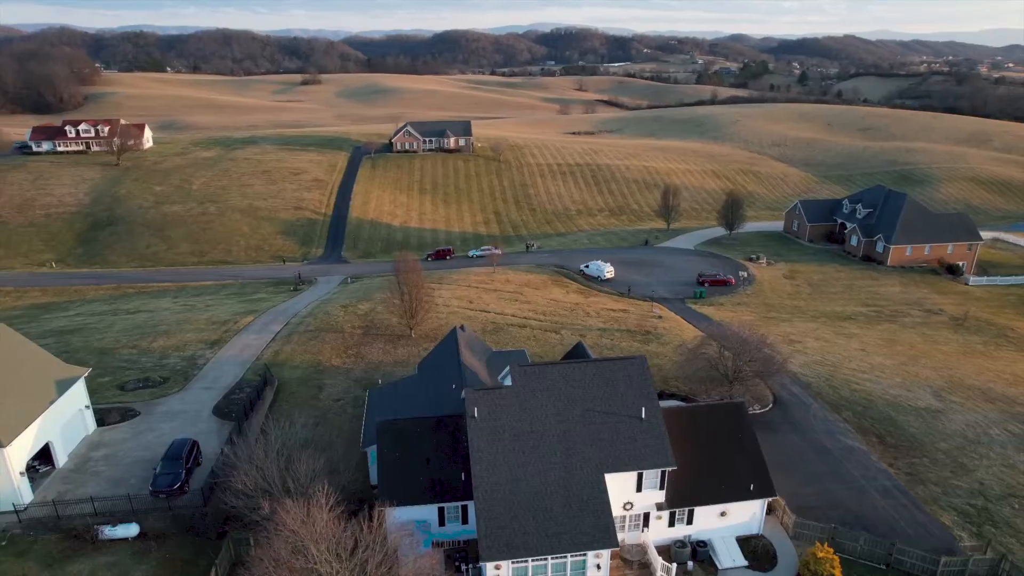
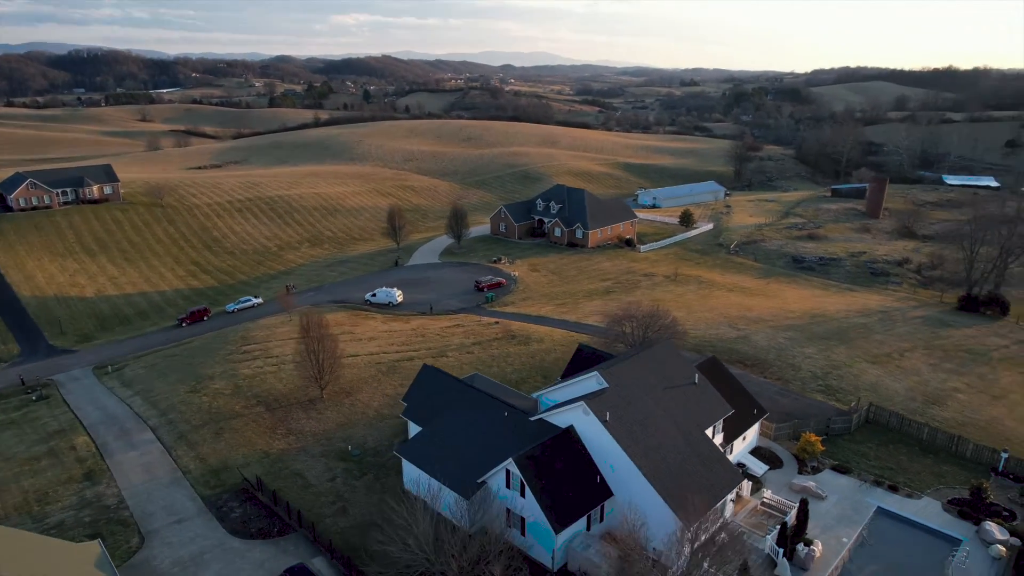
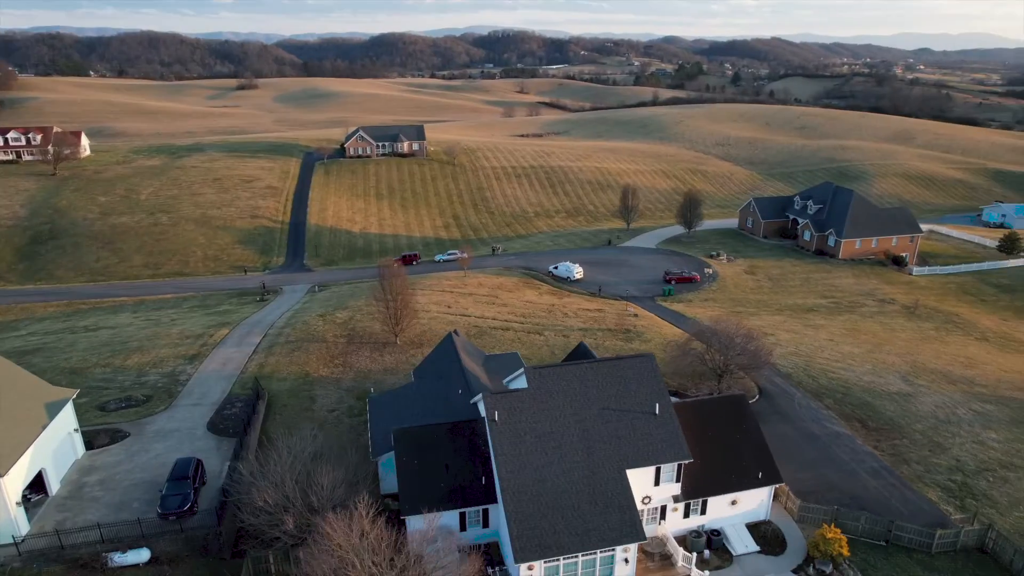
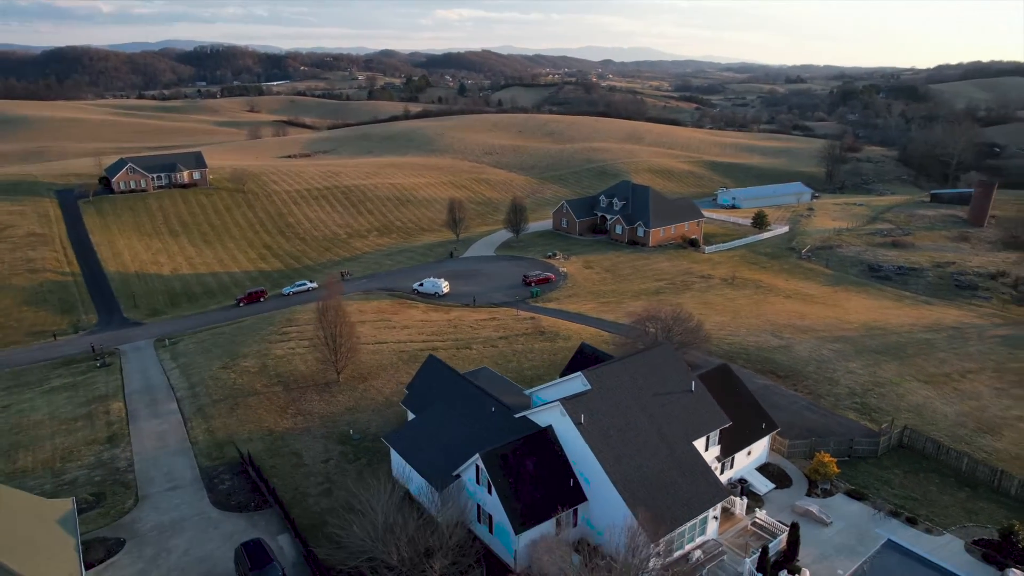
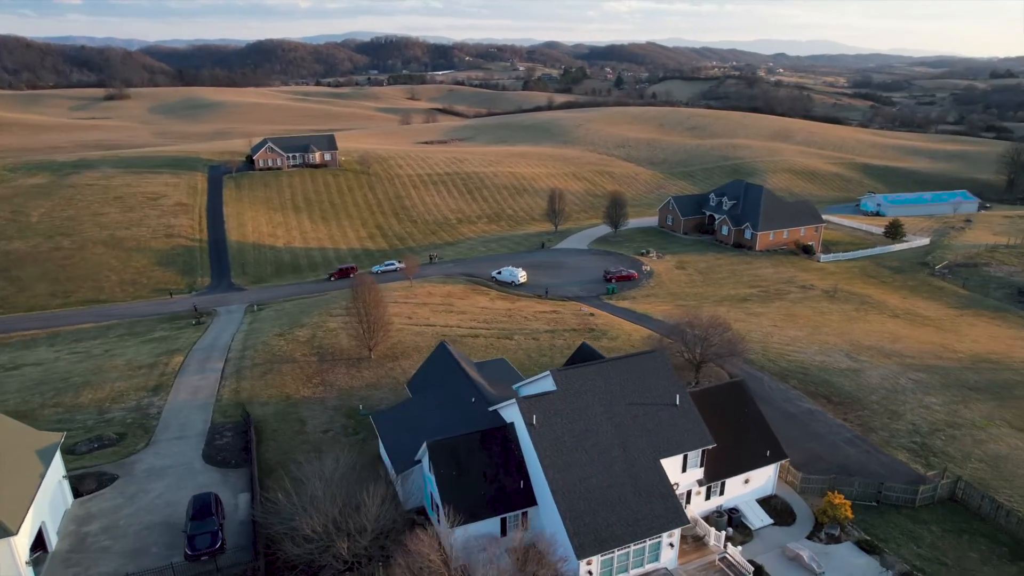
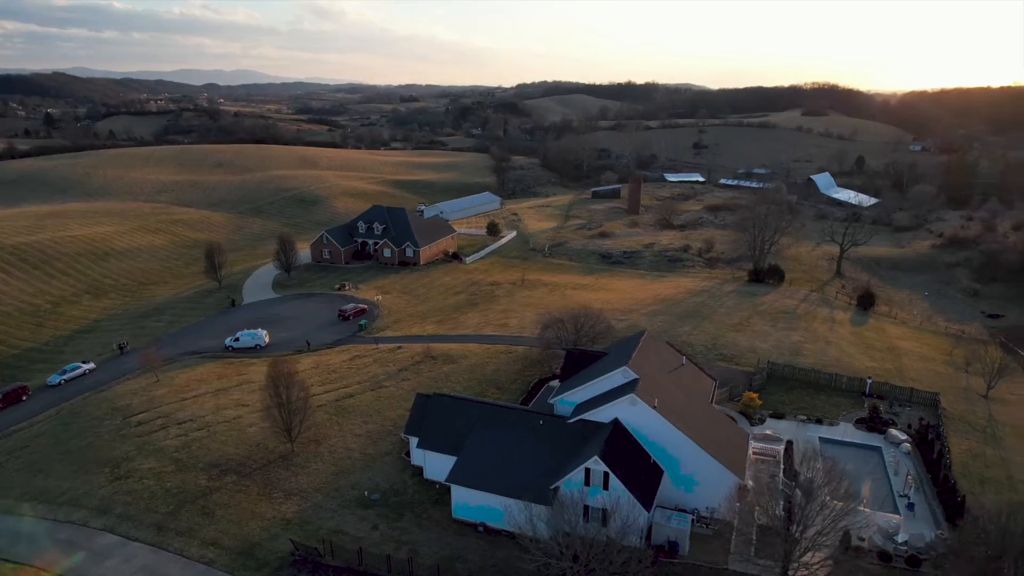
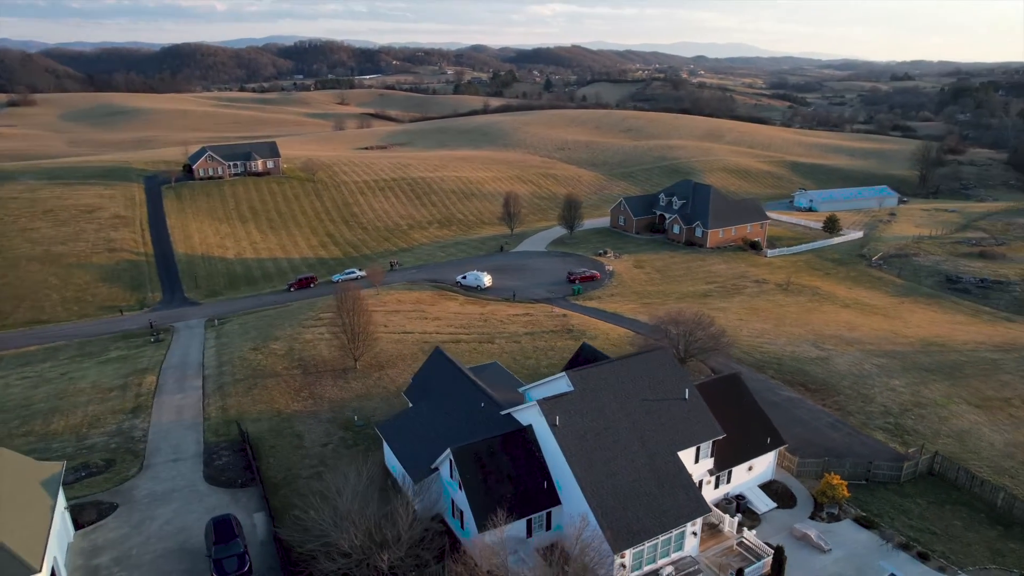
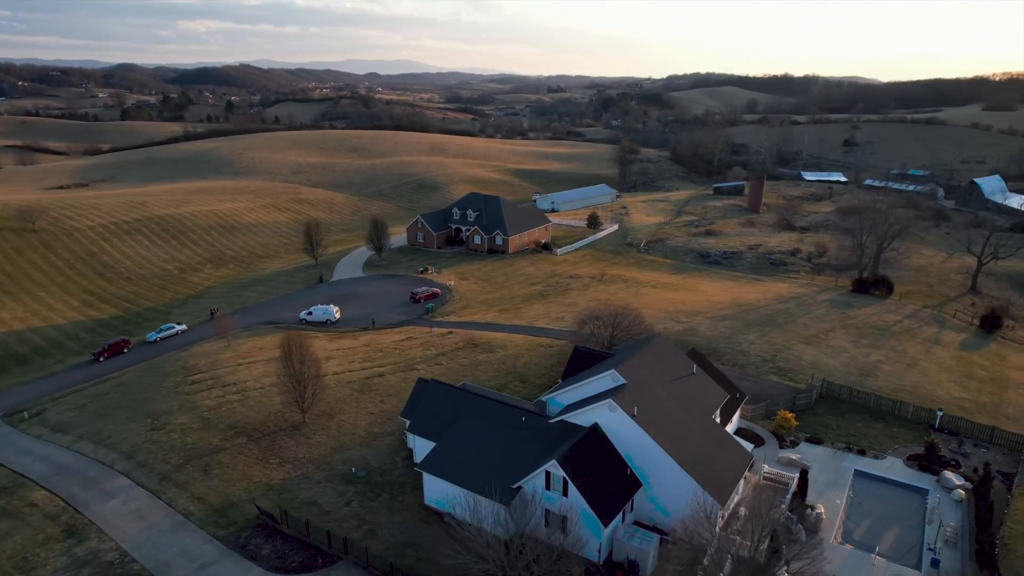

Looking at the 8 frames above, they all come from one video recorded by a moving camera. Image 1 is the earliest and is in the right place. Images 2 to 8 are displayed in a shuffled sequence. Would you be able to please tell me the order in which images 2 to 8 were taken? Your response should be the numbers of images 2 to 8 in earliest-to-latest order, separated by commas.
3, 5, 7, 4, 2, 8, 6
